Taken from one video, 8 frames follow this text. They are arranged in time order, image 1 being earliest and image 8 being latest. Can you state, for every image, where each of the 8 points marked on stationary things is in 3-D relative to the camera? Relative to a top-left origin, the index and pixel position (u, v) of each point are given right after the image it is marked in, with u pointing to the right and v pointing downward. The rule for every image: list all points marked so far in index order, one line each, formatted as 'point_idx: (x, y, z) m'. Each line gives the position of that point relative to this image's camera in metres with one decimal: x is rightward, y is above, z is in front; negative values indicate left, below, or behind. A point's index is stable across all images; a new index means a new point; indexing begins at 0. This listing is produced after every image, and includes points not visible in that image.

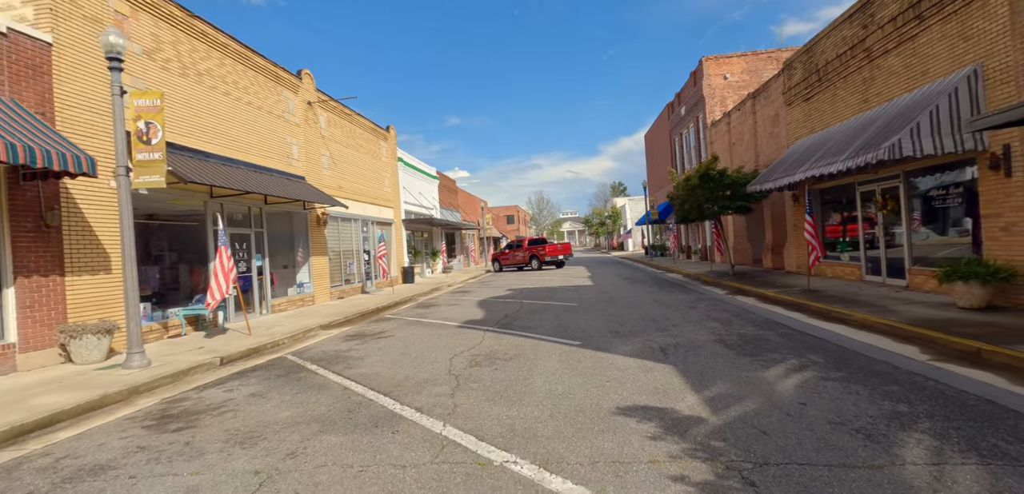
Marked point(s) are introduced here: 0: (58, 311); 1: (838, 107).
0: (-7.8, -1.1, +7.4) m
1: (+8.4, +3.6, +11.0) m
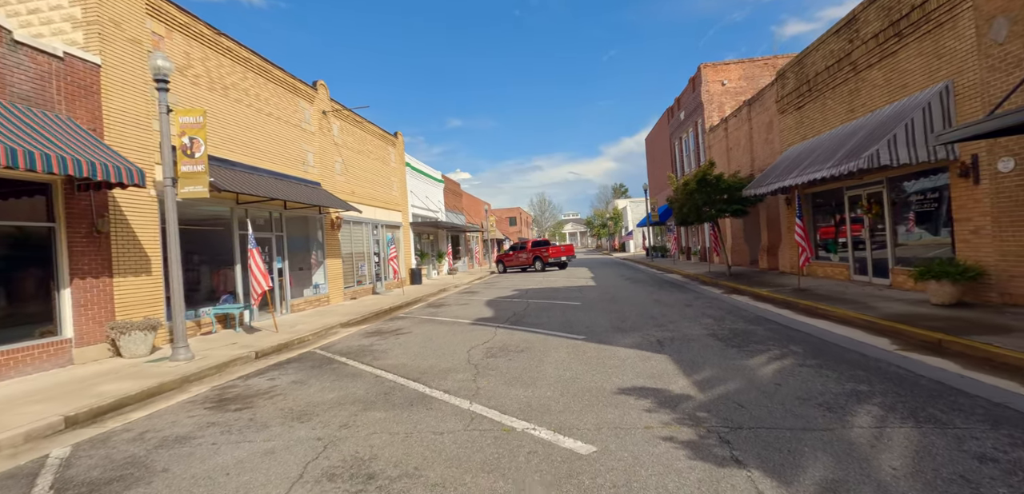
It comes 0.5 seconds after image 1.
0: (-7.6, -1.2, +8.1) m
1: (+8.6, +3.6, +11.7) m
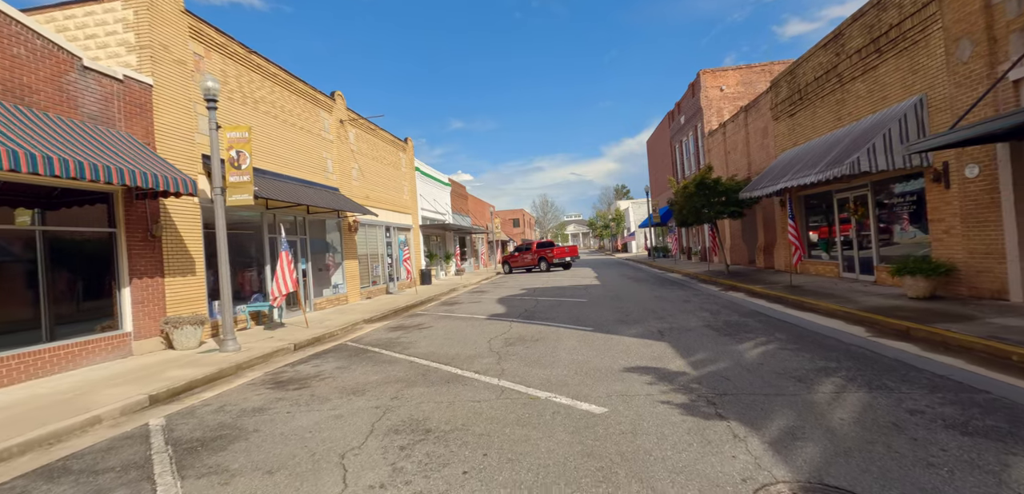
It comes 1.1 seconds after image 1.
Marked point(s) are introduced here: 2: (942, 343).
0: (-7.3, -1.2, +8.9) m
1: (+8.8, +3.6, +12.5) m
2: (+6.0, -1.3, +5.9) m
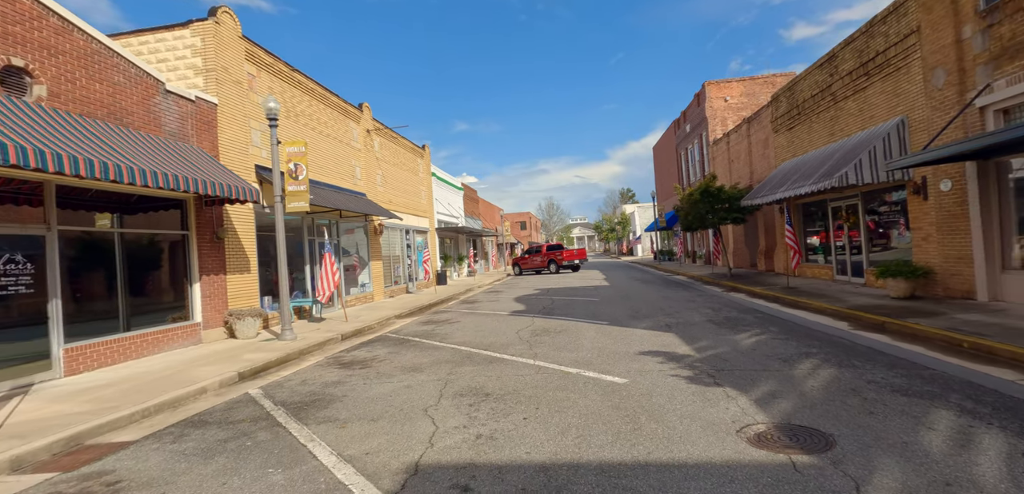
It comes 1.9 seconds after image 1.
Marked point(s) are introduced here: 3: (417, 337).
0: (-6.8, -1.2, +10.1) m
1: (+9.4, +3.4, +13.5) m
2: (+6.5, -1.4, +6.9) m
3: (-2.1, -2.0, +9.4) m
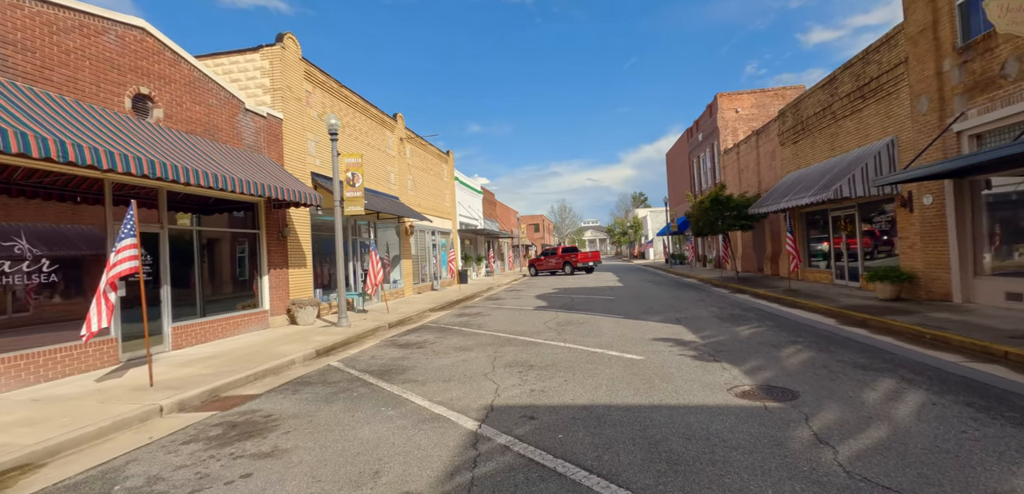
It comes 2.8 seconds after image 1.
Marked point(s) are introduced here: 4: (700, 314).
0: (-6.1, -1.2, +11.5) m
1: (+10.3, +3.2, +14.5) m
2: (+7.1, -1.5, +8.0) m
3: (-1.4, -2.0, +10.7) m
4: (+4.5, -1.6, +10.2) m
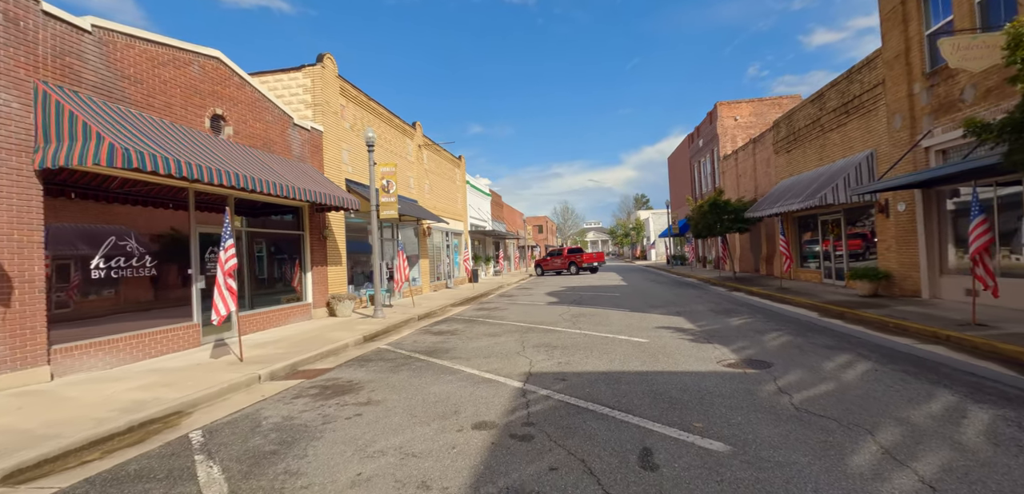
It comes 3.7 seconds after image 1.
0: (-5.6, -1.2, +12.8) m
1: (+10.8, +3.2, +15.8) m
2: (+7.6, -1.6, +9.3) m
3: (-0.9, -2.0, +11.9) m
4: (+5.0, -1.6, +11.5) m
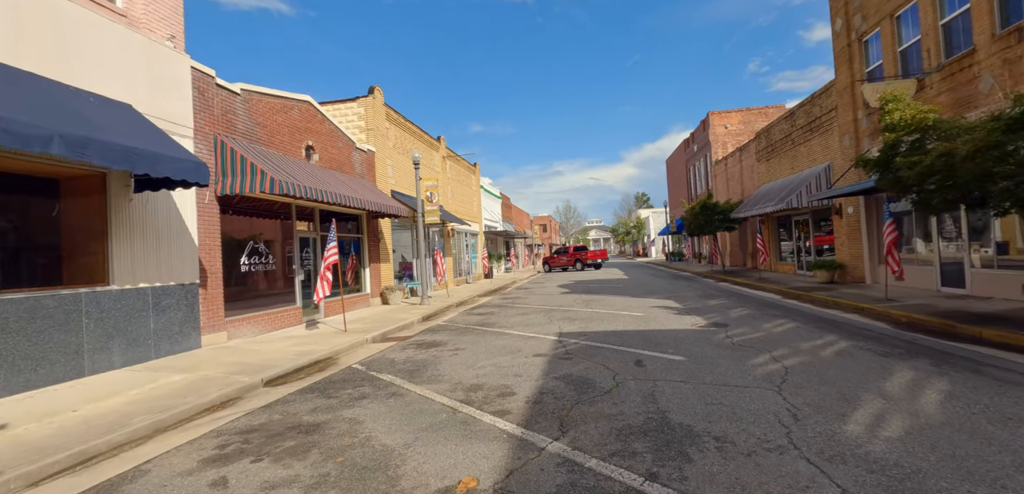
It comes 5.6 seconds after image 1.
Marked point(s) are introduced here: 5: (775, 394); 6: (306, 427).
0: (-4.8, -1.2, +15.4) m
1: (+11.5, +3.3, +18.3) m
2: (+8.3, -1.5, +11.9) m
3: (-0.2, -2.0, +14.6) m
4: (+5.7, -1.5, +14.1) m
5: (+2.8, -1.6, +4.5) m
6: (-2.2, -1.9, +4.5) m
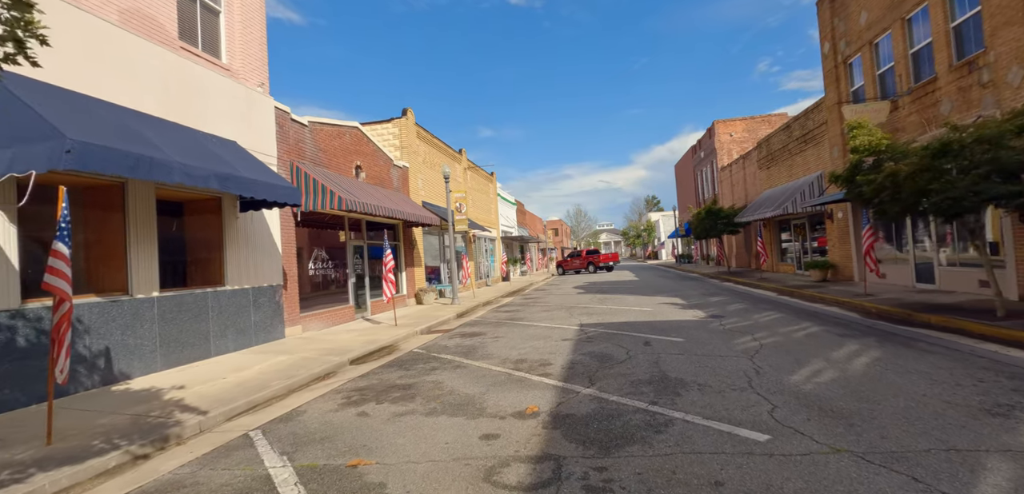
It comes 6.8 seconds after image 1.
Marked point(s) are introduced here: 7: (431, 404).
0: (-4.0, -1.4, +17.2) m
1: (+12.4, +3.2, +19.8) m
2: (+9.1, -1.5, +13.3) m
3: (+0.7, -2.1, +16.2) m
4: (+6.5, -1.7, +15.6) m
5: (+3.4, -1.6, +6.1) m
6: (-1.6, -2.0, +6.2) m
7: (-1.0, -1.9, +5.3) m
